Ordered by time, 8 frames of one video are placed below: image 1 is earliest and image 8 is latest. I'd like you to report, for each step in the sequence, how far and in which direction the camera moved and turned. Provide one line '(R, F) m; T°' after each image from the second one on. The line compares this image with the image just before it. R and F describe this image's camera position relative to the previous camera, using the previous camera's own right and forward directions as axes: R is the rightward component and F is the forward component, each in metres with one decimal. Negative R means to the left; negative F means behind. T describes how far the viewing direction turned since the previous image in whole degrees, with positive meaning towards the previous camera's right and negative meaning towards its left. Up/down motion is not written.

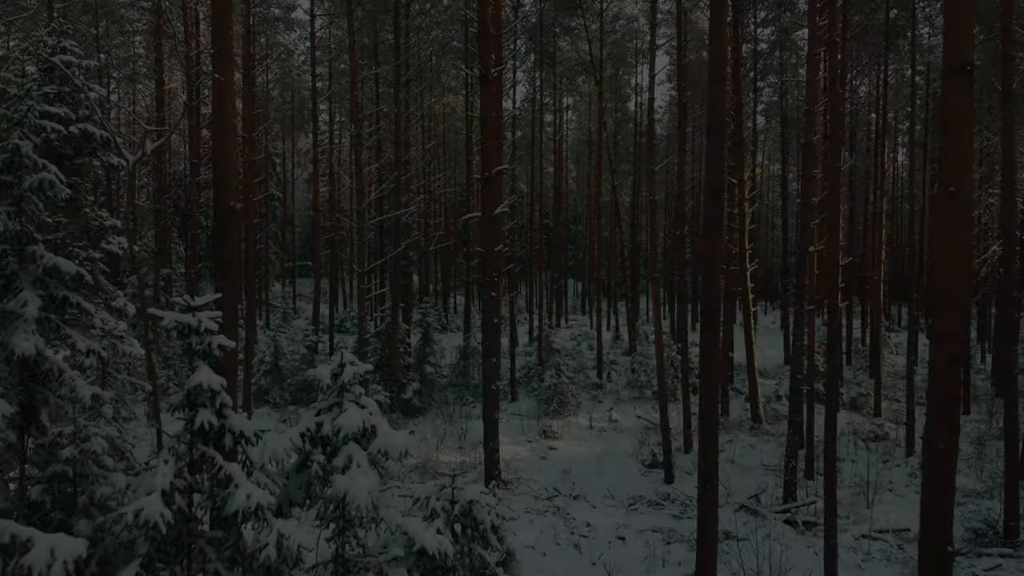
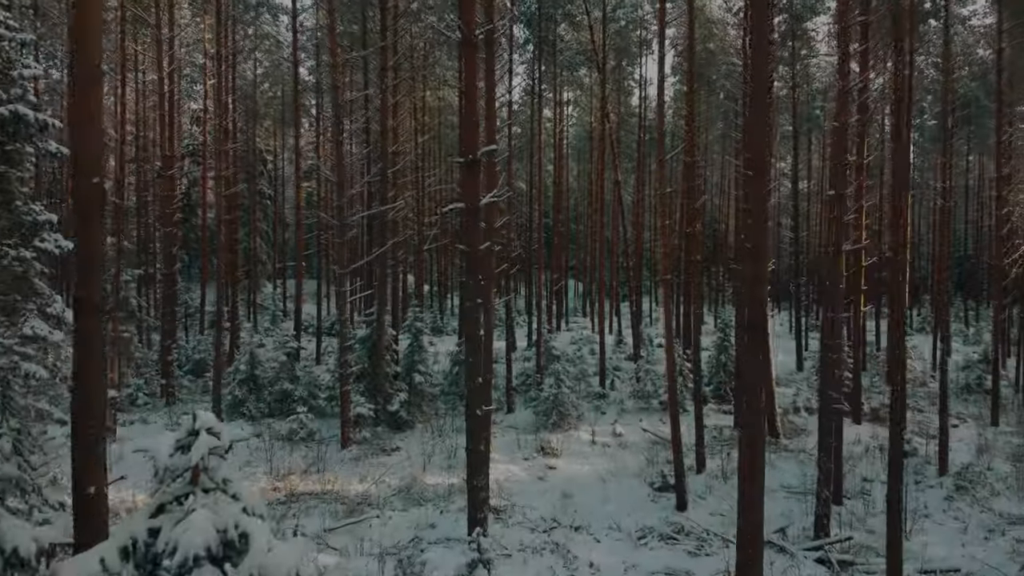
(+0.1, +1.2) m; 0°
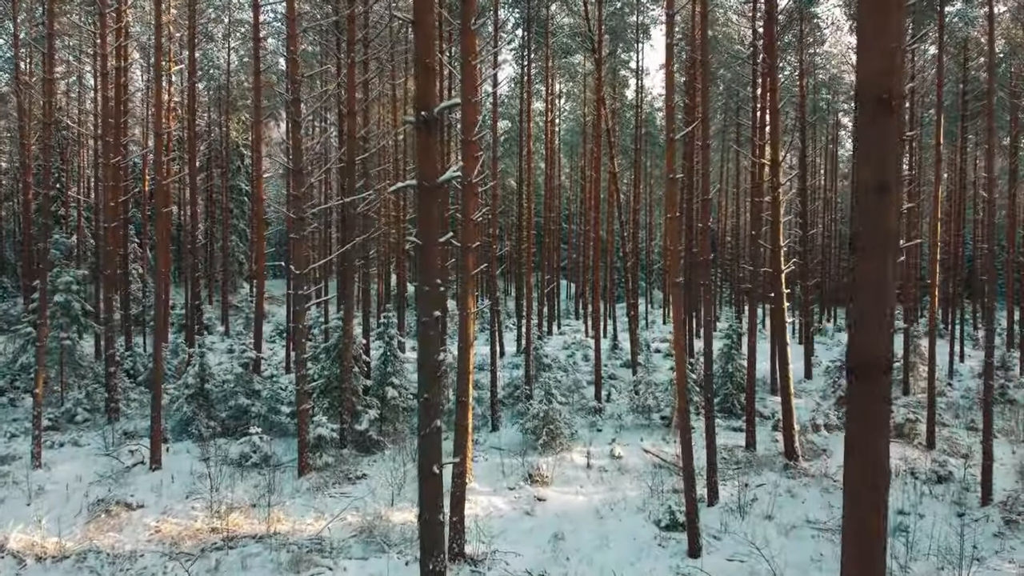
(+0.1, +1.6) m; +1°
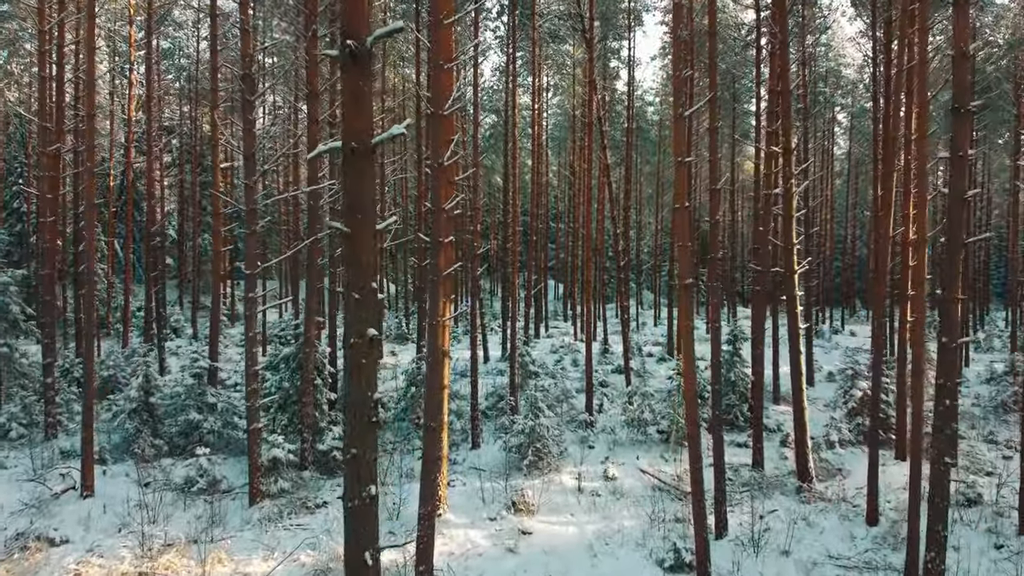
(+0.1, +1.3) m; +1°
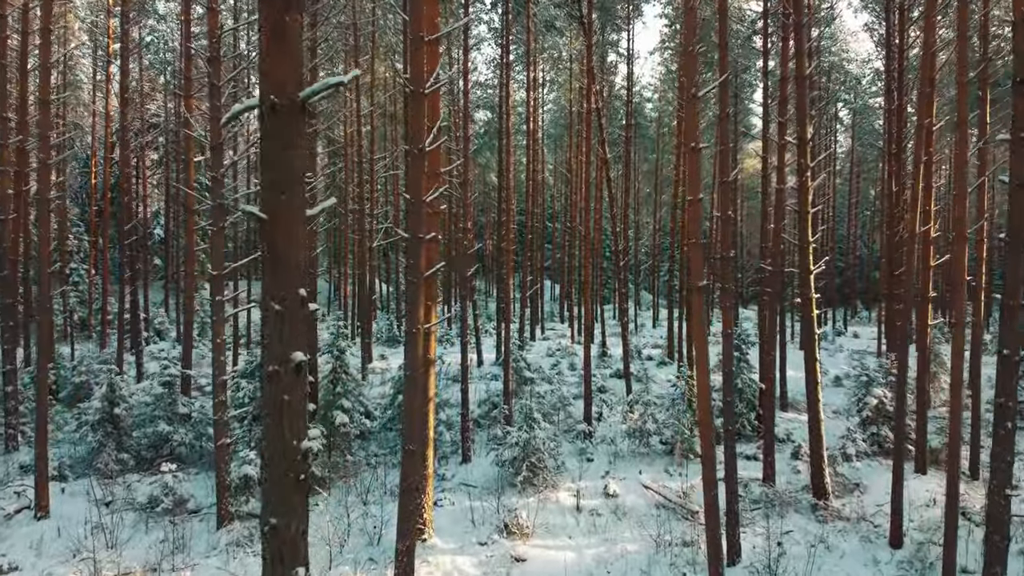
(0.0, +0.8) m; 0°
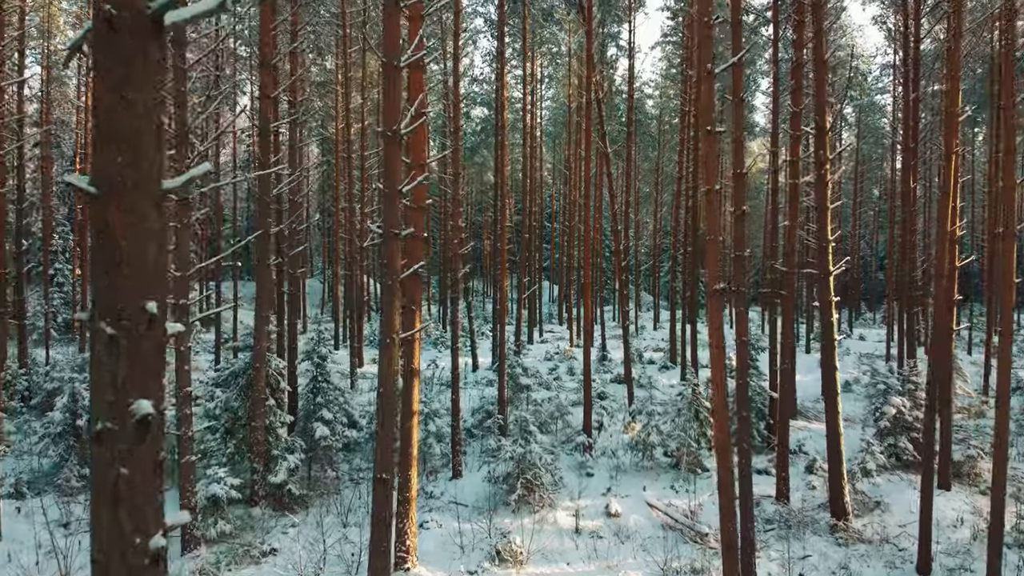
(+0.1, +0.8) m; 0°
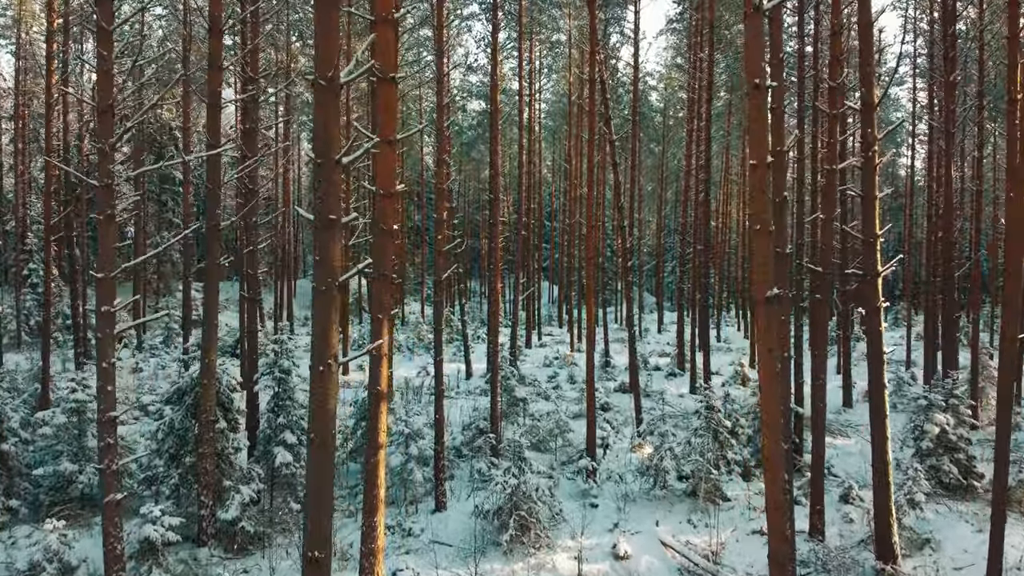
(+0.1, +1.4) m; 0°
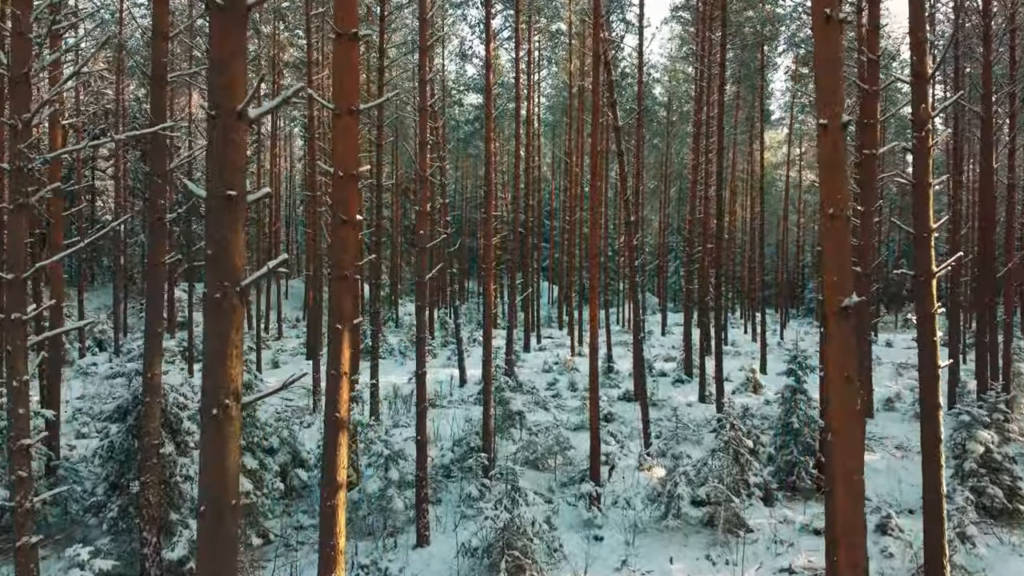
(+0.1, +1.1) m; 0°
